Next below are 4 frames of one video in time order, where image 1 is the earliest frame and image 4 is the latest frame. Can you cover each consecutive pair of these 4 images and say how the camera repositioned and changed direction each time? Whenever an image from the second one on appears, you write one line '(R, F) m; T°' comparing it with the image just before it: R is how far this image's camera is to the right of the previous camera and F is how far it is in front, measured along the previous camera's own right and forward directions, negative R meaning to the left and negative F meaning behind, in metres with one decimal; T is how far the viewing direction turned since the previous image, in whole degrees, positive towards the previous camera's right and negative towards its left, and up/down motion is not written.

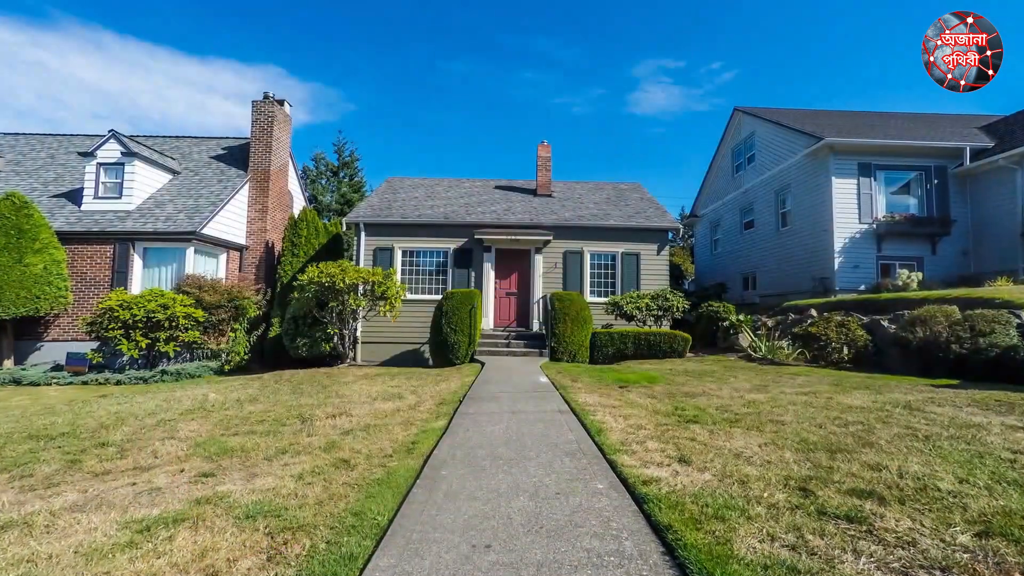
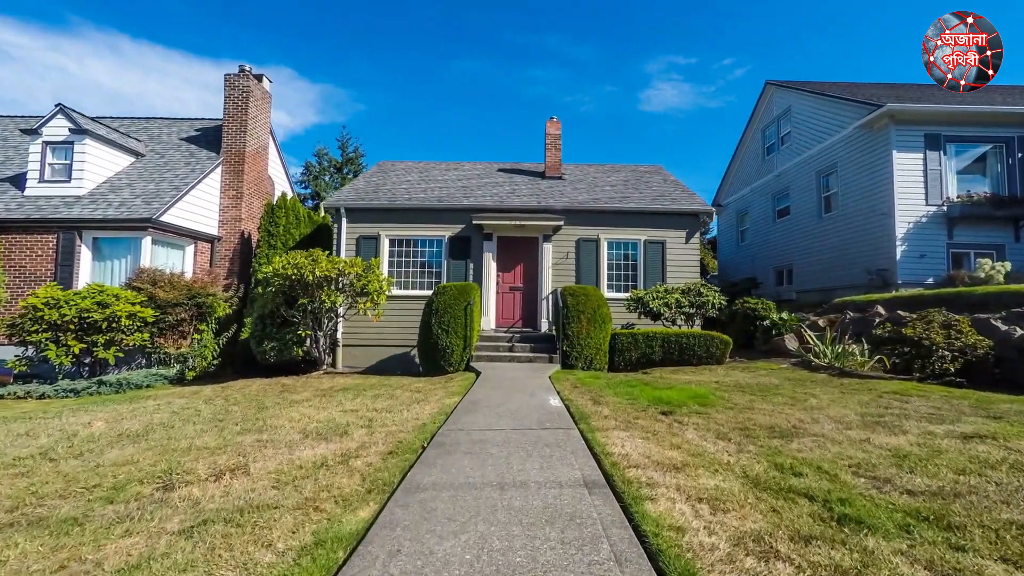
(+0.1, +1.6) m; -1°
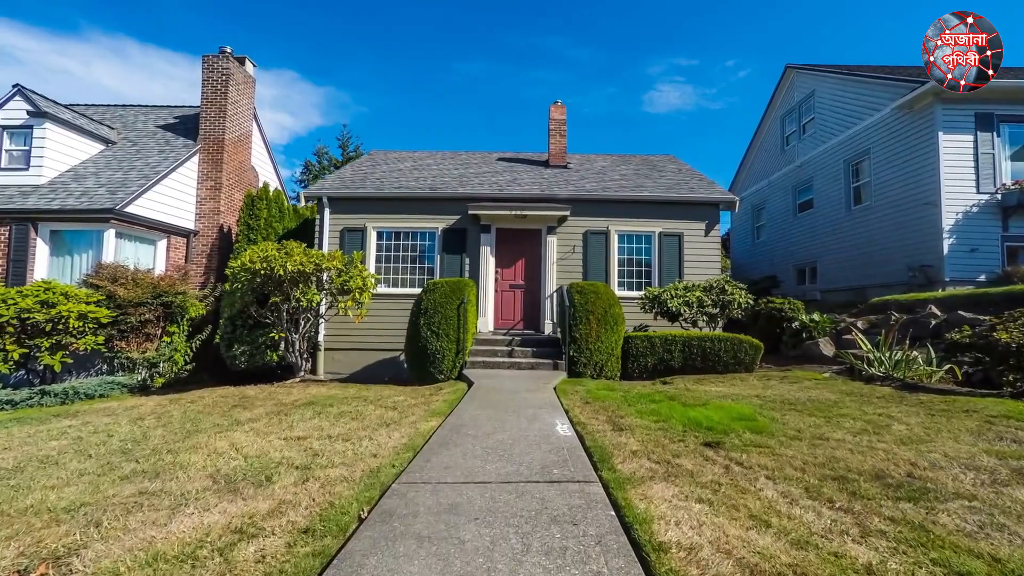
(+0.1, +1.0) m; 0°
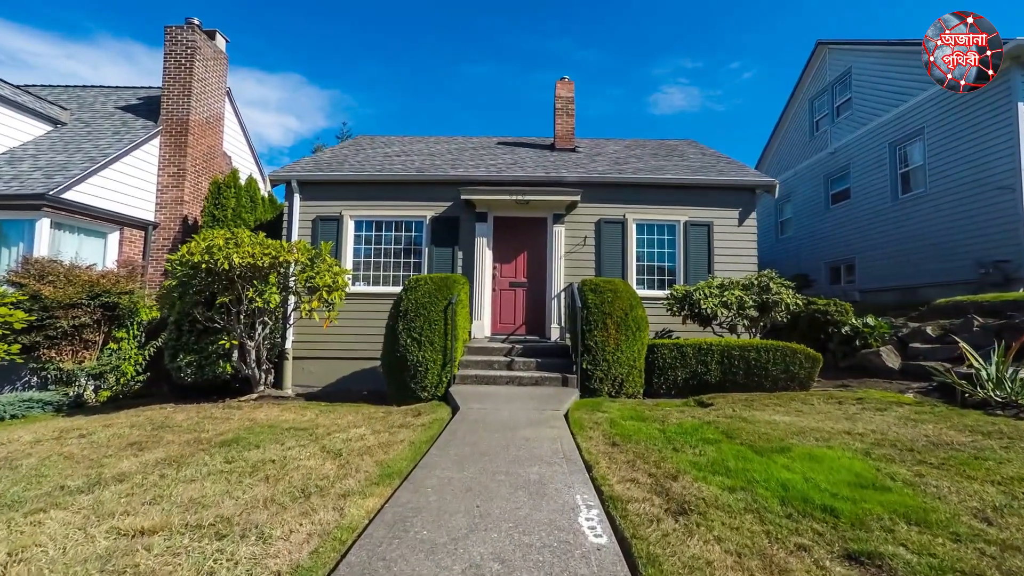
(+0.1, +1.4) m; 0°
